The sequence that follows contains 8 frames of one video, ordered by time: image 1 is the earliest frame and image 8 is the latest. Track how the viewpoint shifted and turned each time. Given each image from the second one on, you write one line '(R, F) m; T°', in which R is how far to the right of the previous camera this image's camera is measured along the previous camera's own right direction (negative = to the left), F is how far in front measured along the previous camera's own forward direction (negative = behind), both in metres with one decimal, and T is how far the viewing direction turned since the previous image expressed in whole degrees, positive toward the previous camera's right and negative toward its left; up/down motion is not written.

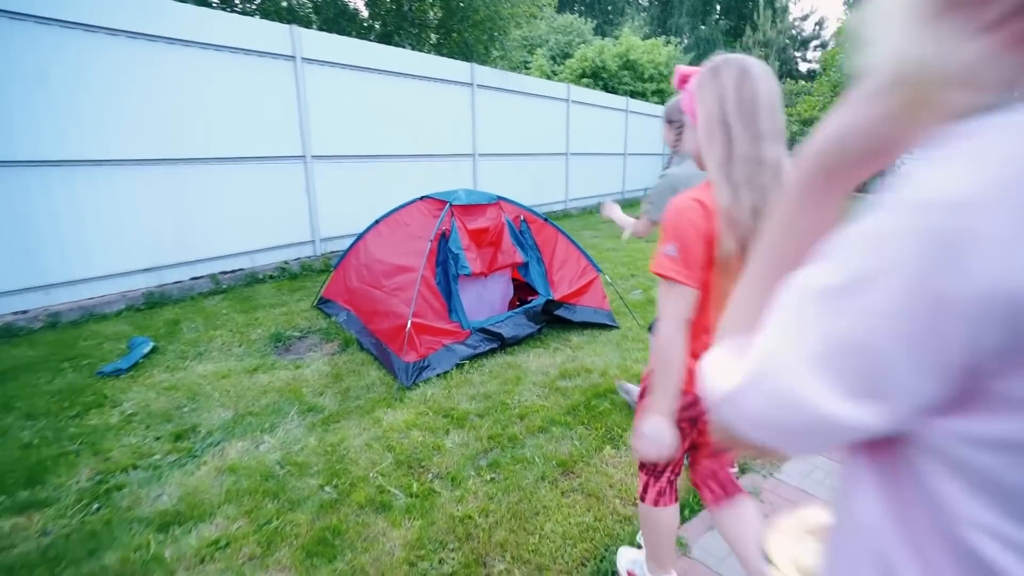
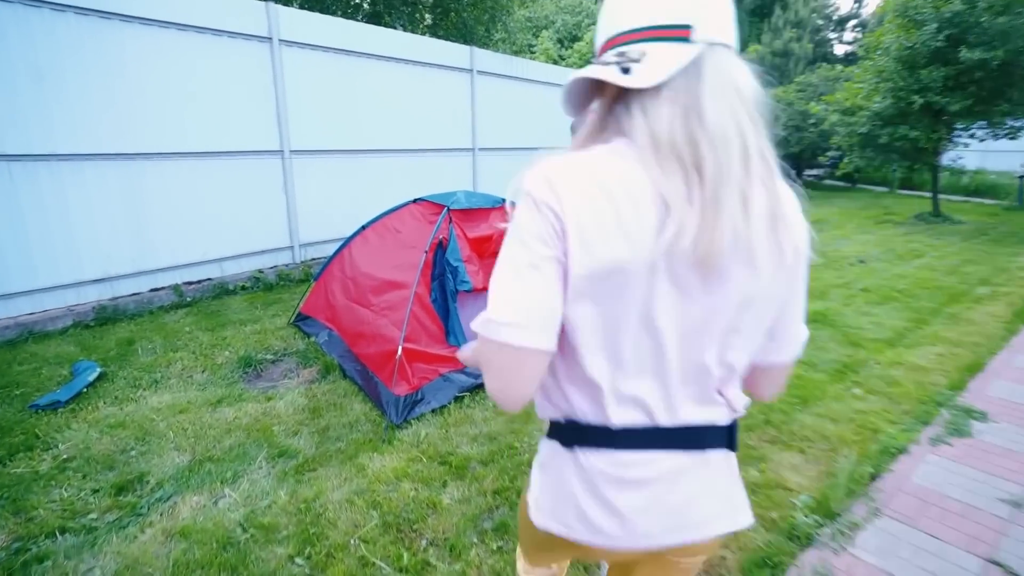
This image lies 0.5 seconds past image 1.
(-0.1, +0.5) m; +1°
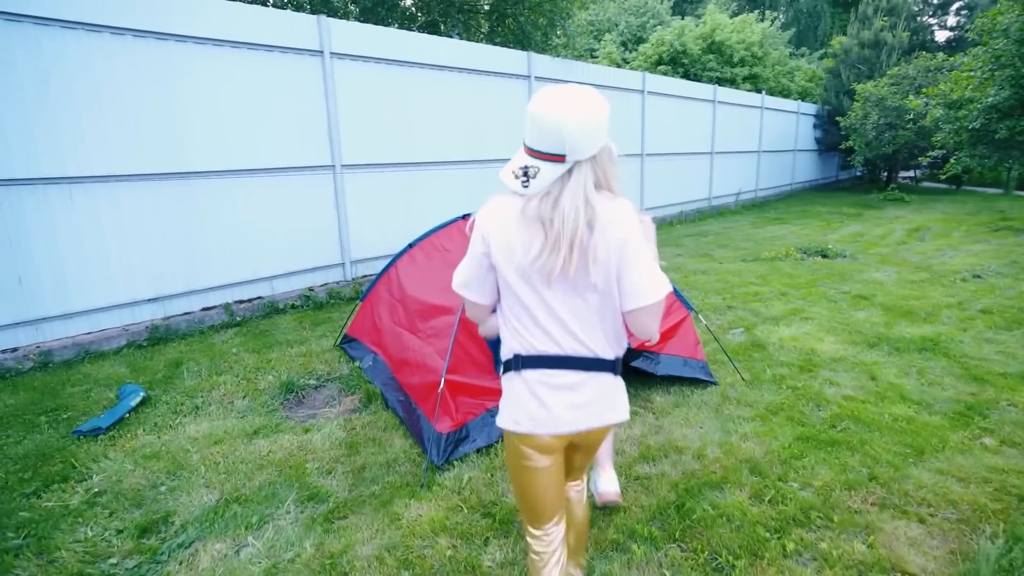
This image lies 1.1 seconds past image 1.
(+0.1, +0.4) m; -7°
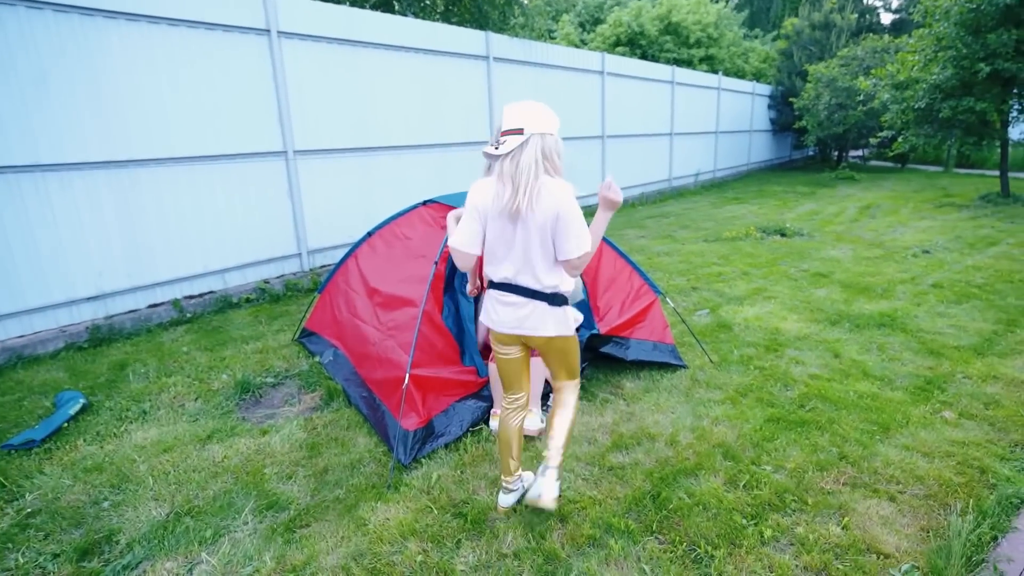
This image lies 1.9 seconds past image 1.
(0.0, +0.1) m; +4°
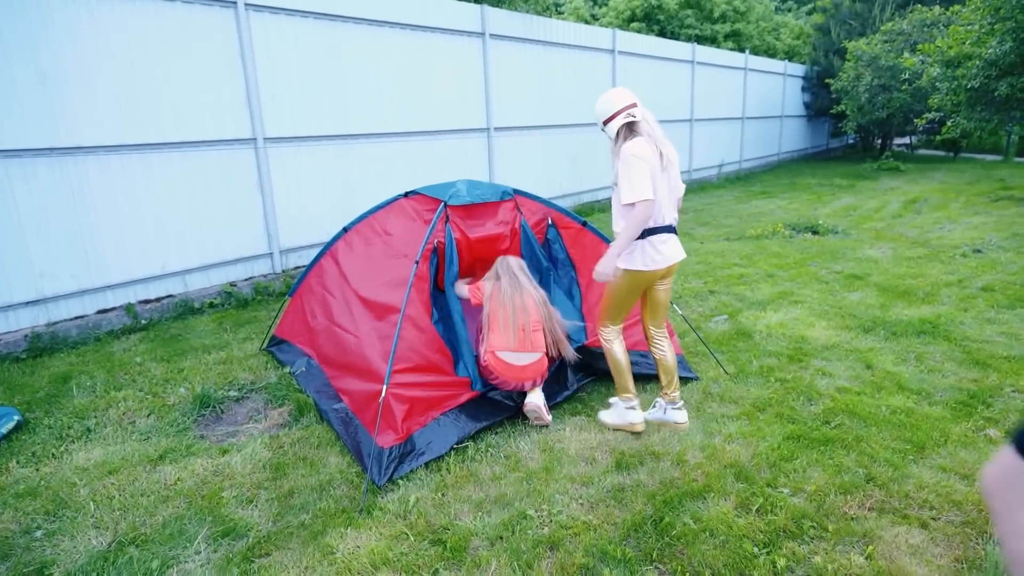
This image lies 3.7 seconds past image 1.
(+0.1, +0.3) m; -1°
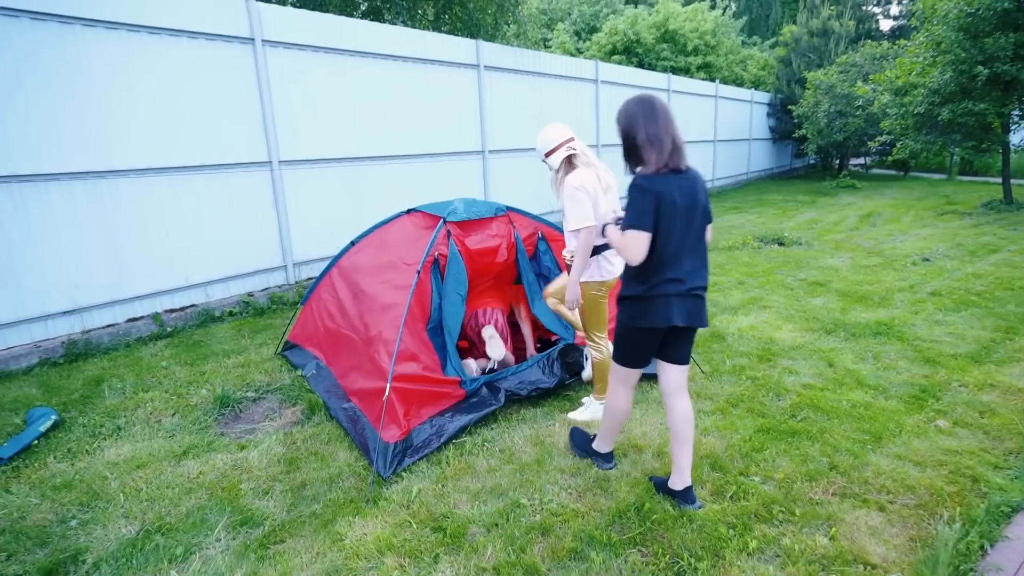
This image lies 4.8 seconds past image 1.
(0.0, -0.2) m; +1°
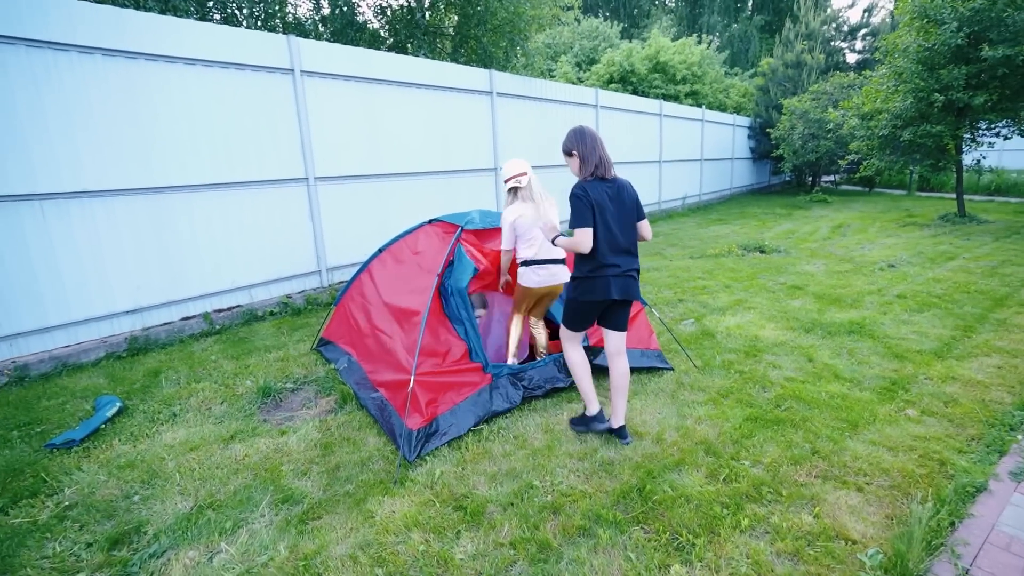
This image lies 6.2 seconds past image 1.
(-0.1, -0.3) m; 0°
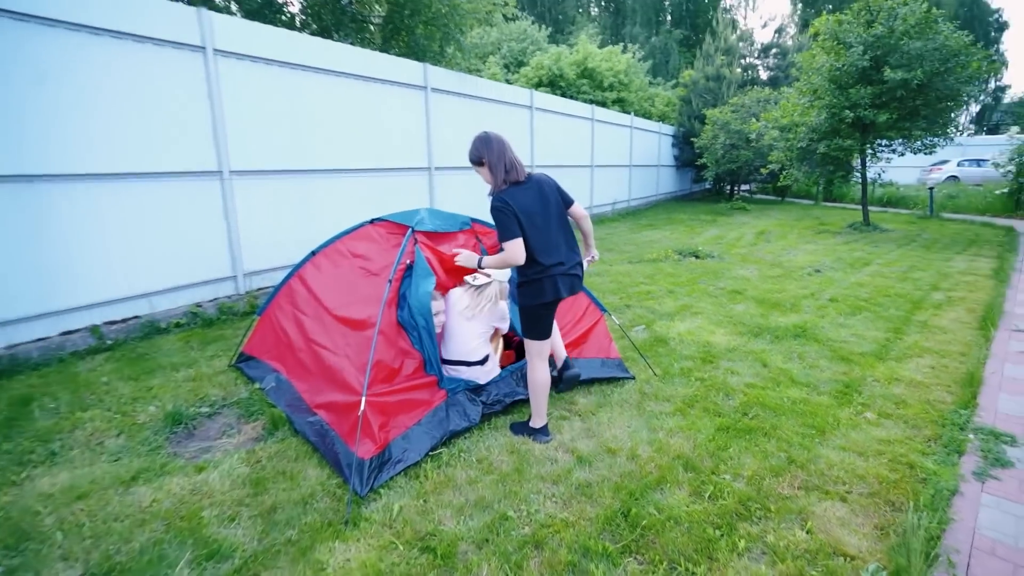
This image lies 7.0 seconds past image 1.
(-0.3, +0.3) m; +9°
